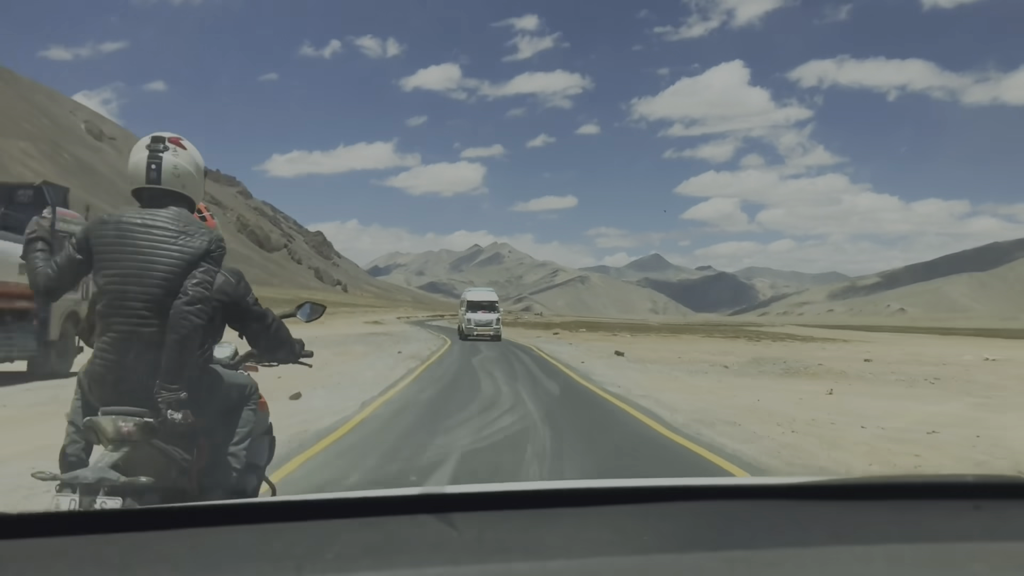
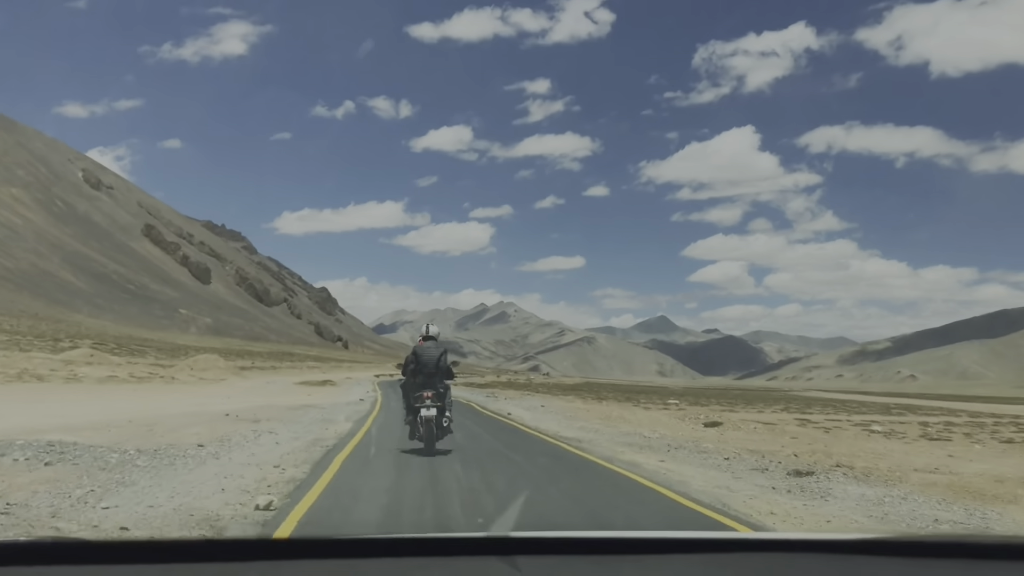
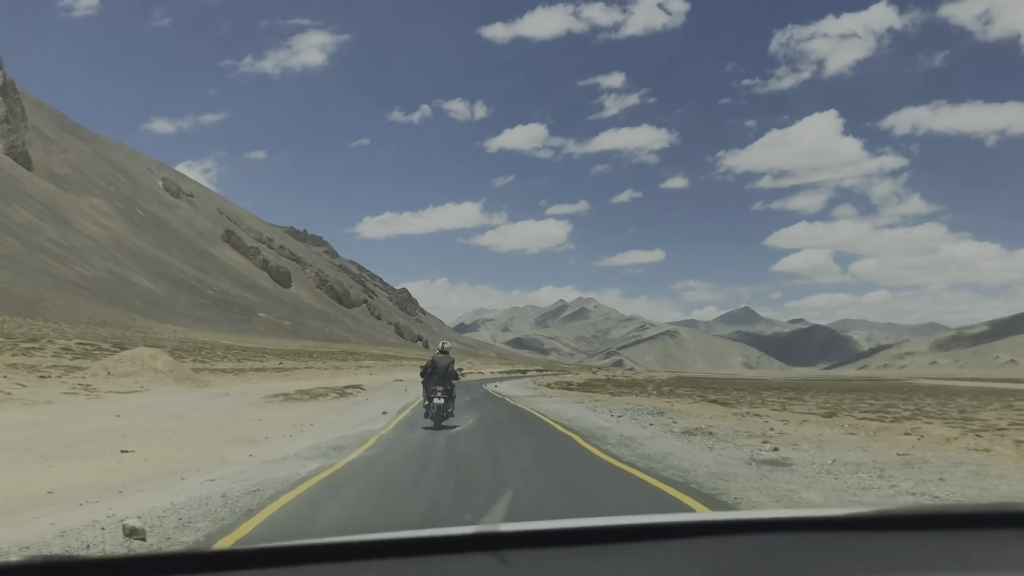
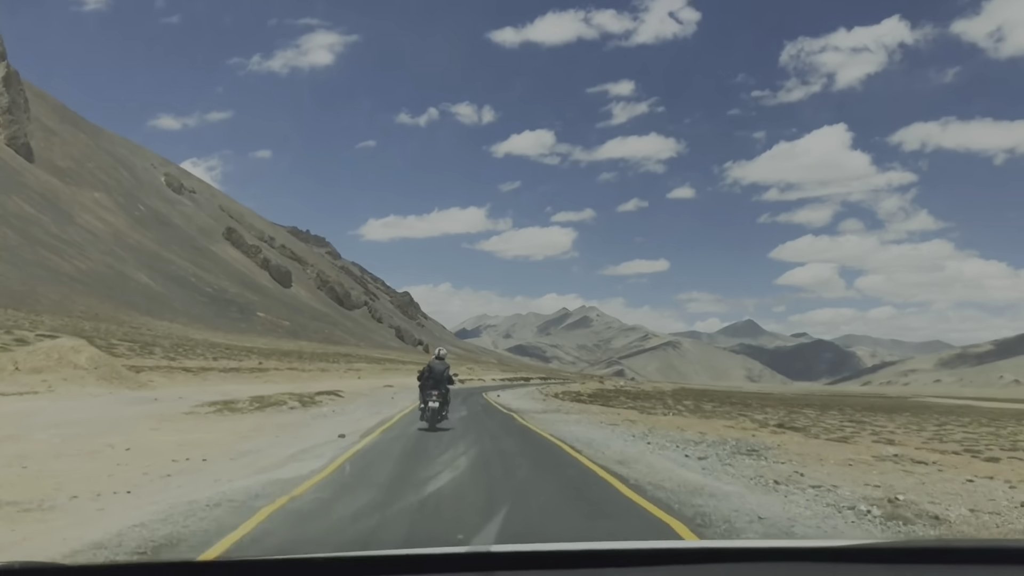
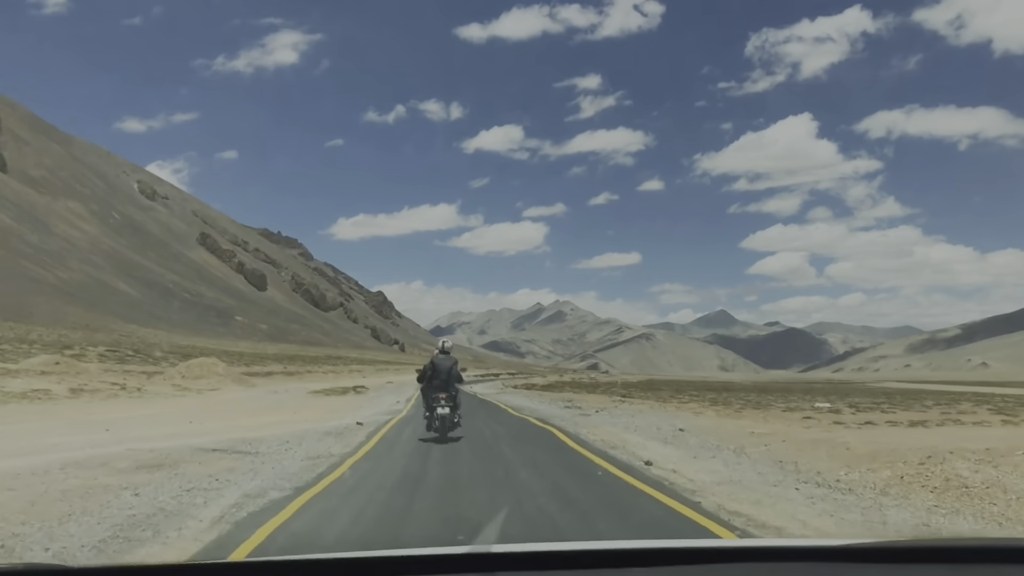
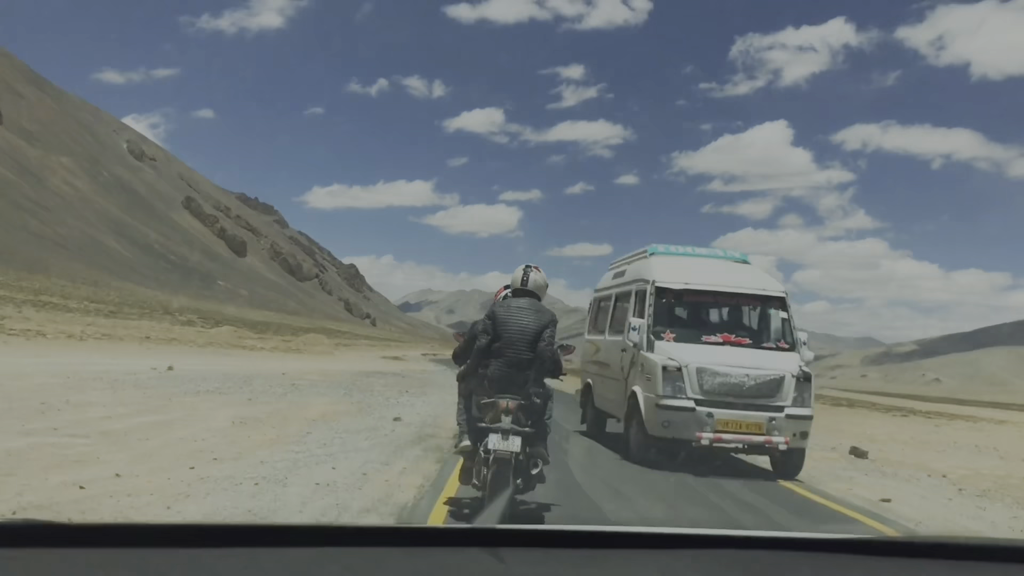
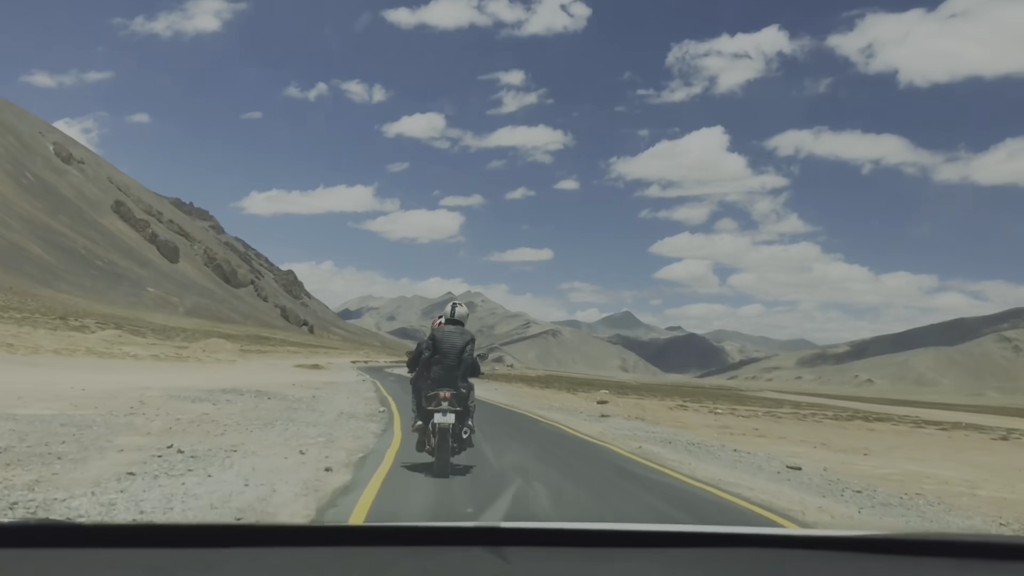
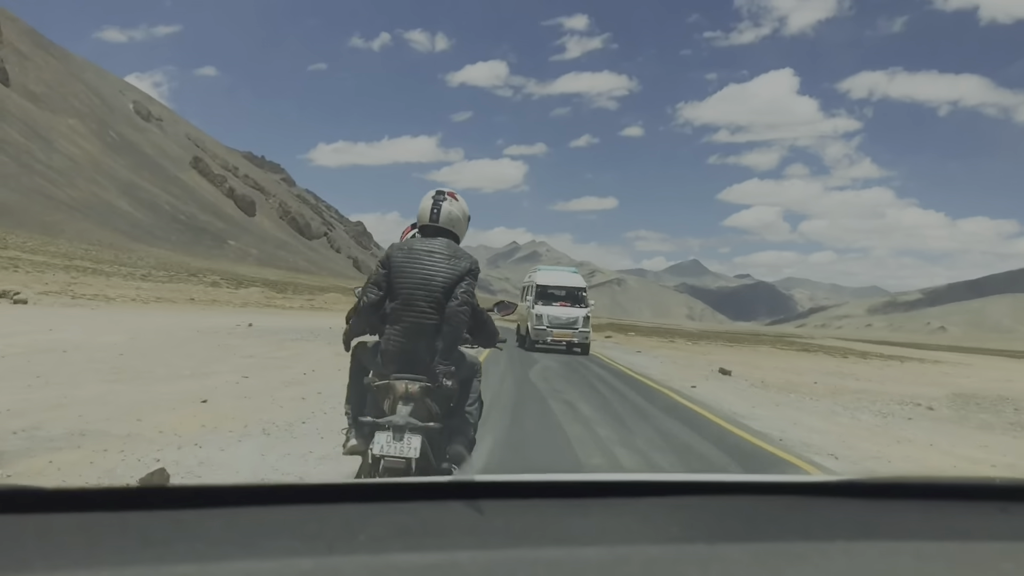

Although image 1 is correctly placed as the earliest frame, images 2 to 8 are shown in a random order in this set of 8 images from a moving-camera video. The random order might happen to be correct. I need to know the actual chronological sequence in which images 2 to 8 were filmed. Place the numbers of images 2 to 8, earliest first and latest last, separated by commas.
8, 6, 7, 2, 5, 3, 4
